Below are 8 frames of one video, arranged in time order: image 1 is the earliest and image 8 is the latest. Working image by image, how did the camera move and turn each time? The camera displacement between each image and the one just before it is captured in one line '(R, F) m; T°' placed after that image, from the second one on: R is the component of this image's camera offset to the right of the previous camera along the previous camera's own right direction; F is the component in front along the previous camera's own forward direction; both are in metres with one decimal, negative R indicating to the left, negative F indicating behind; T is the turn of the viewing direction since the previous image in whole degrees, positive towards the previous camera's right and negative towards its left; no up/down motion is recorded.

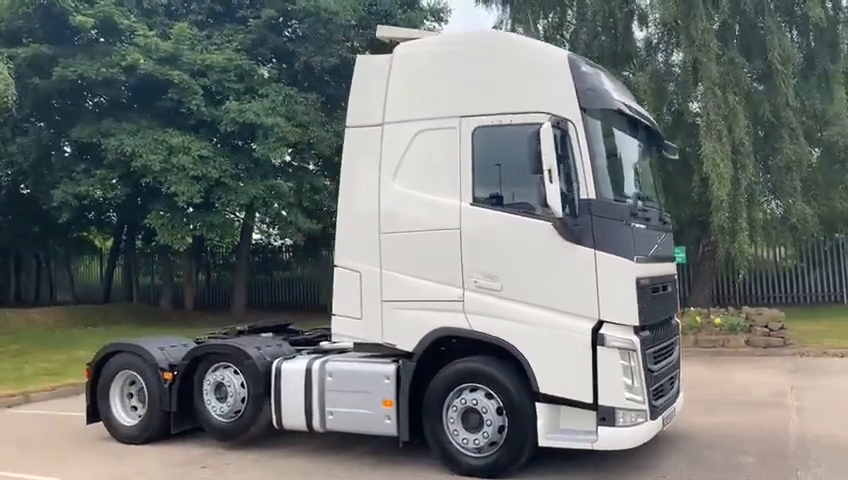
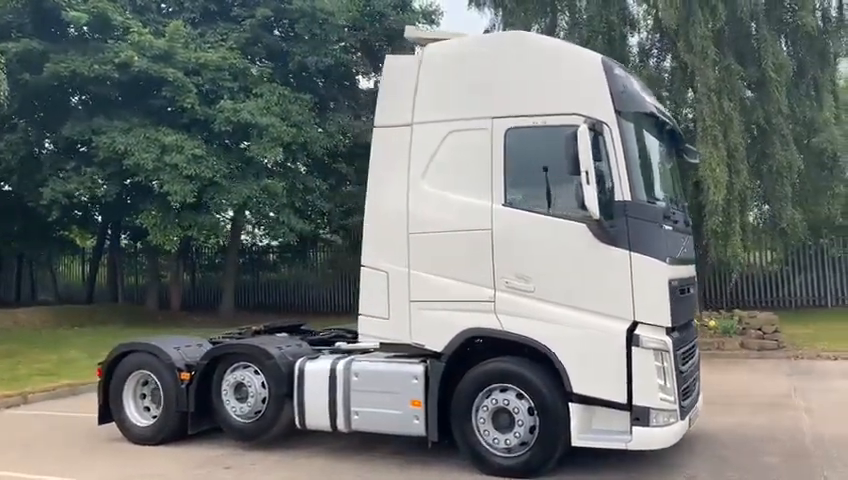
(-0.5, 0.0) m; +2°
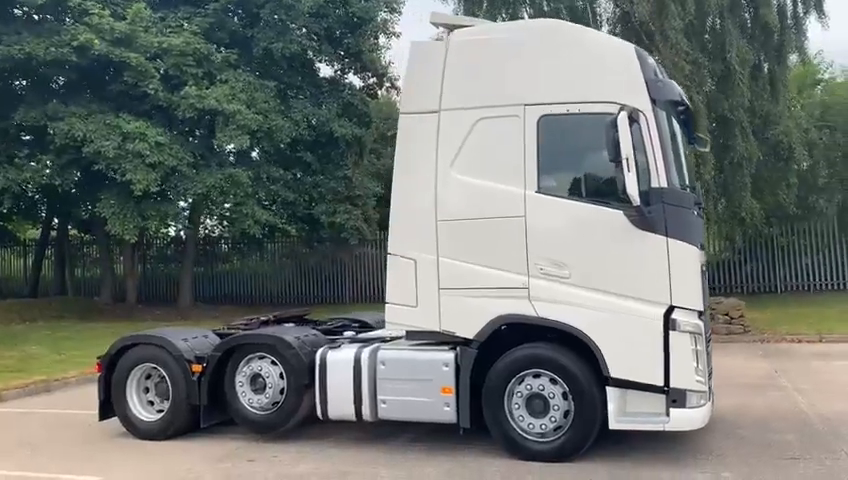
(-0.9, +0.1) m; +5°
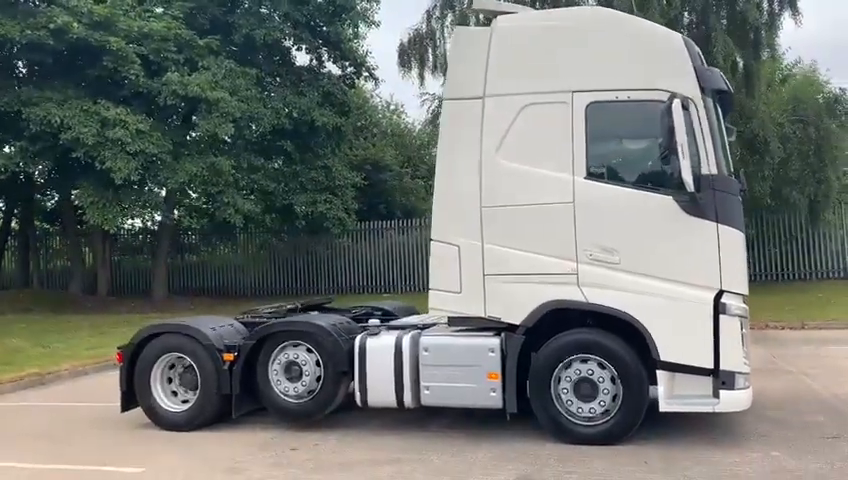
(-0.9, +0.1) m; +4°
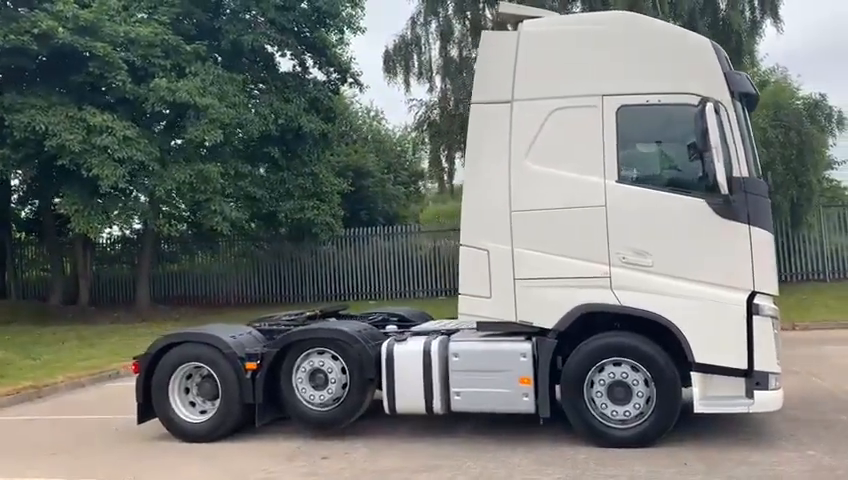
(-0.6, +0.1) m; +3°
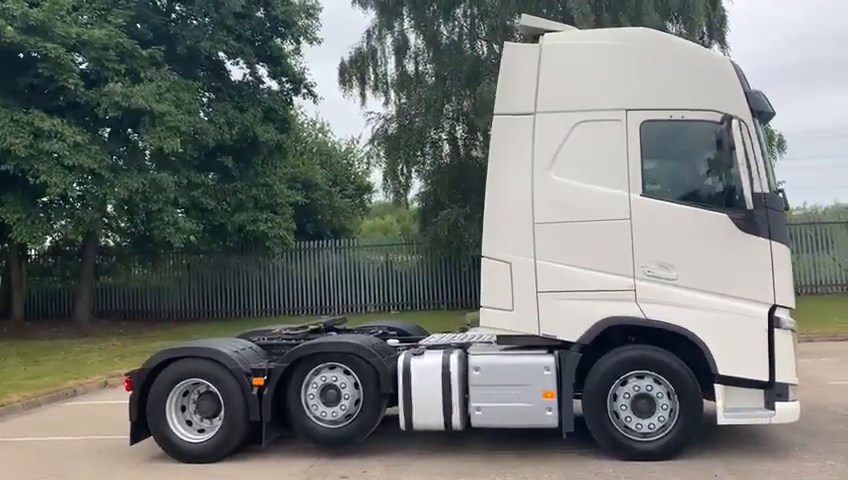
(-1.0, +0.2) m; +6°
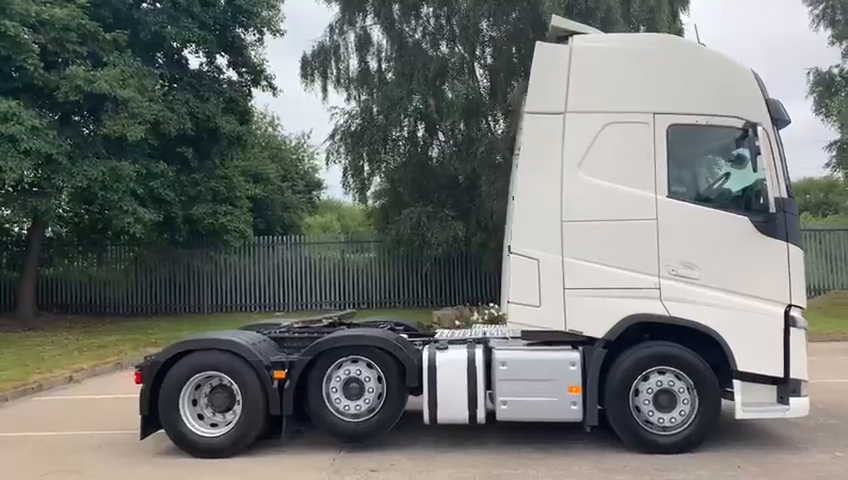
(-1.0, 0.0) m; +6°
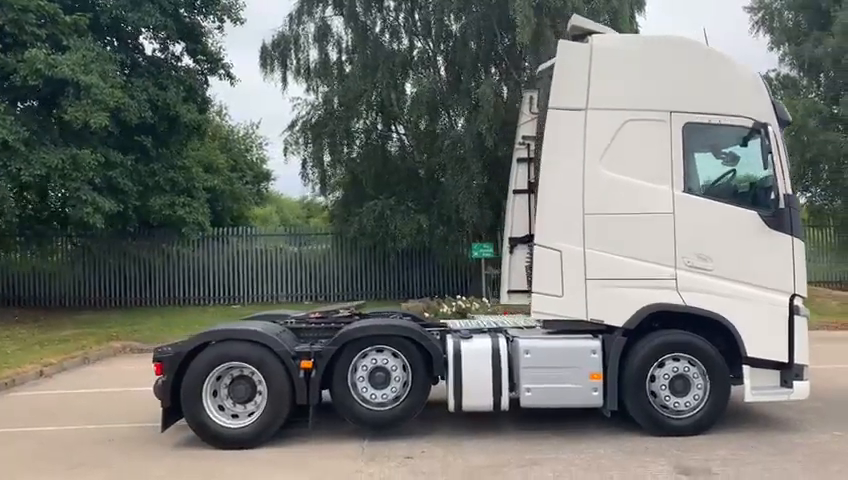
(-1.0, -0.1) m; +6°
